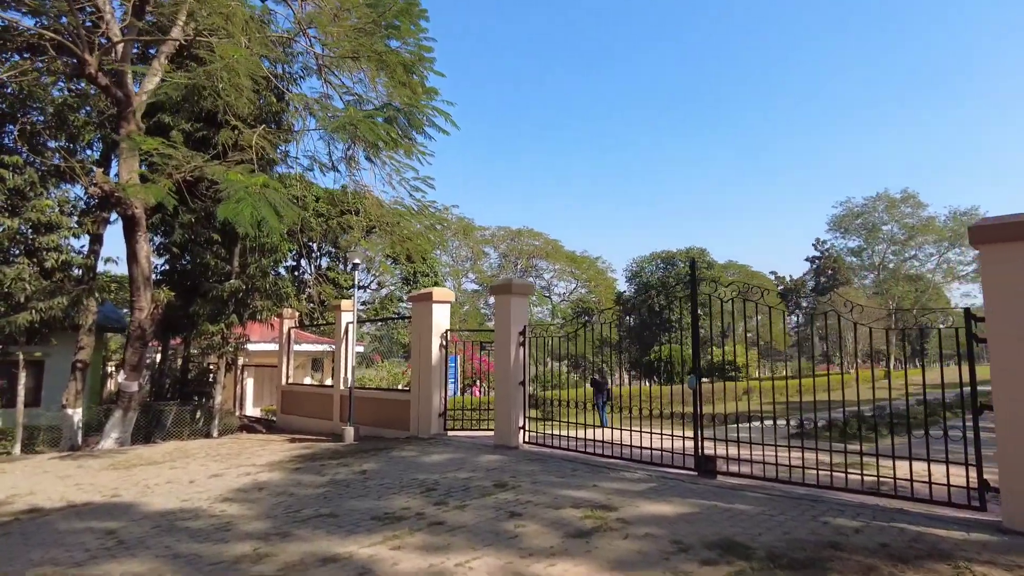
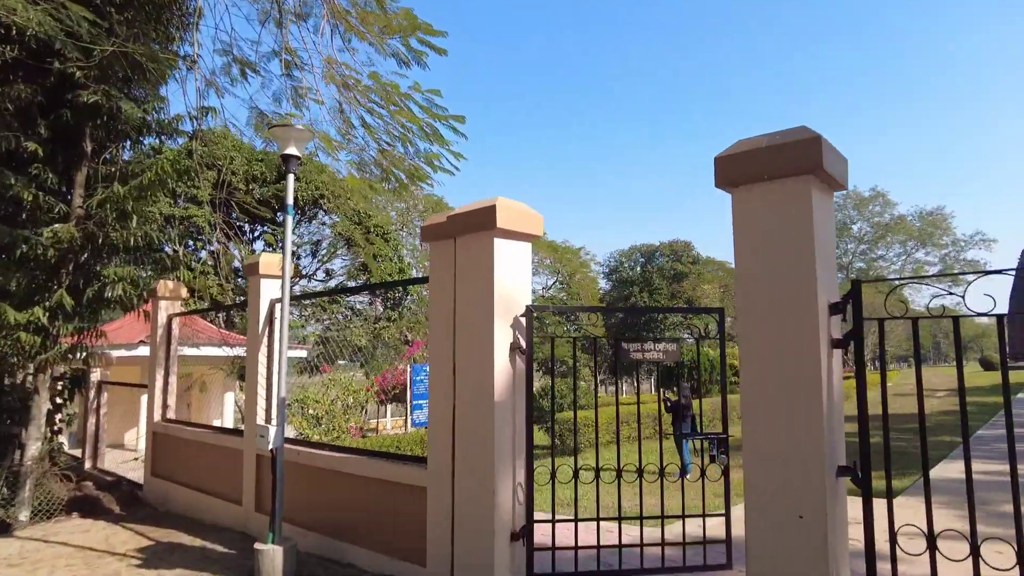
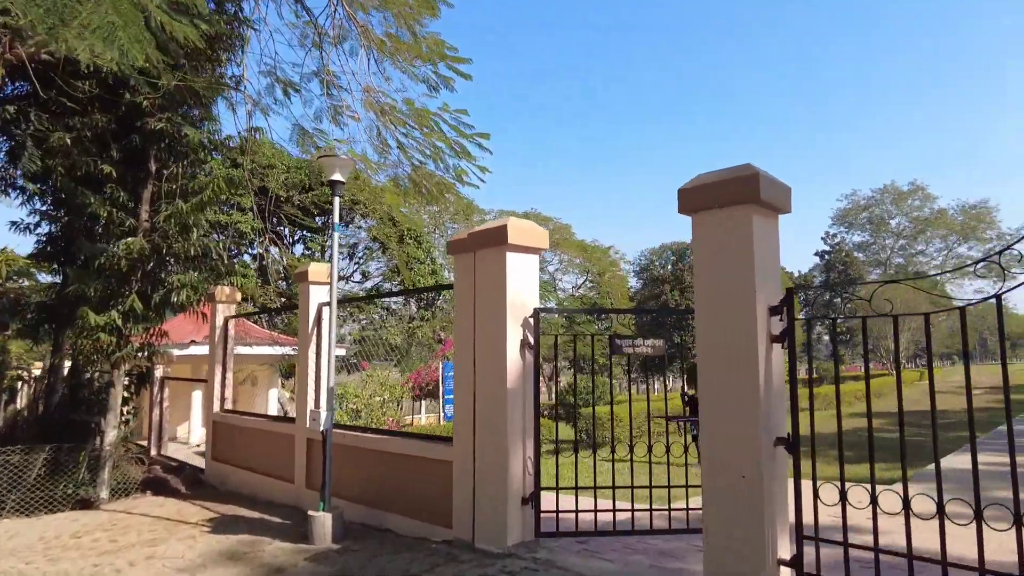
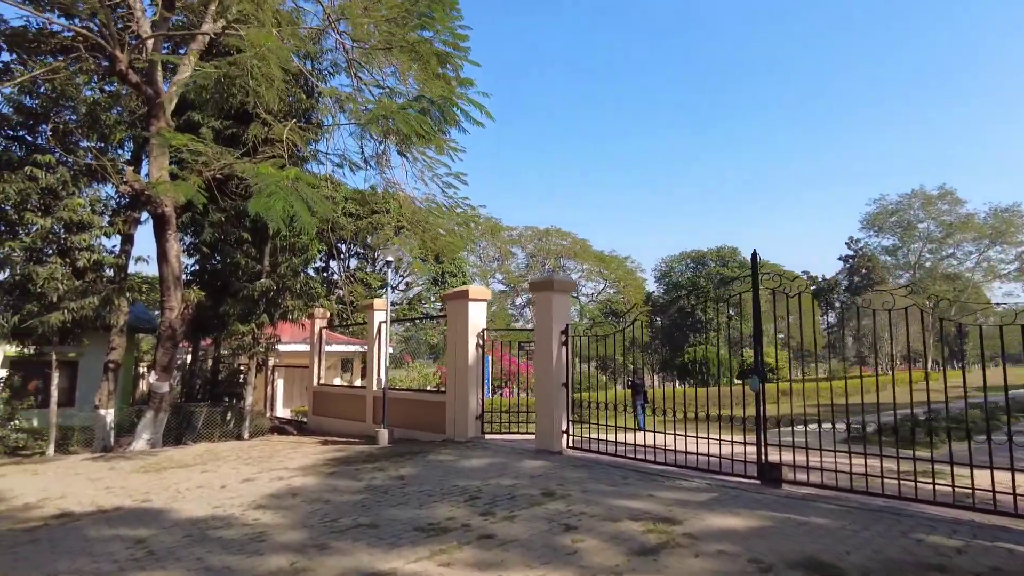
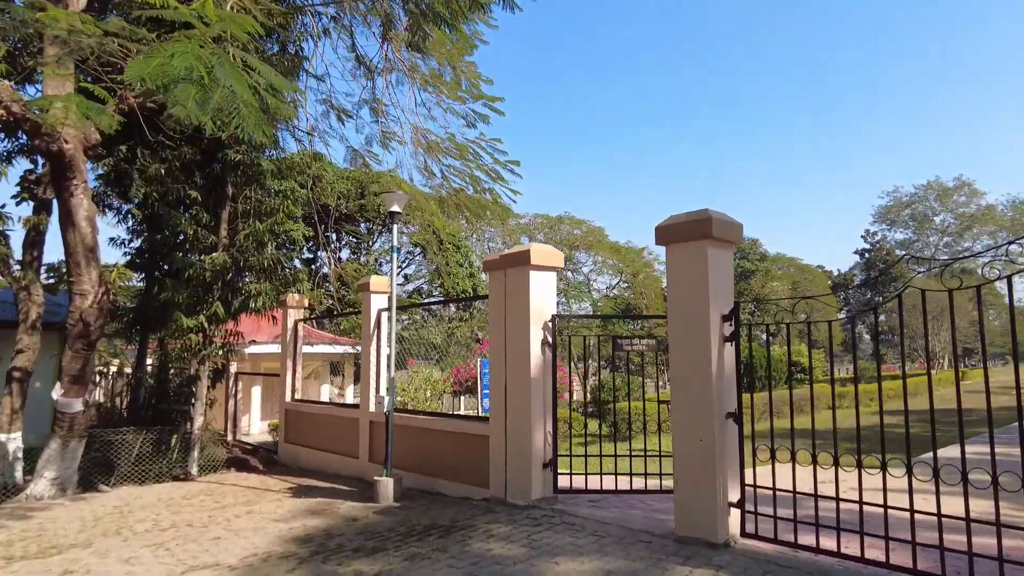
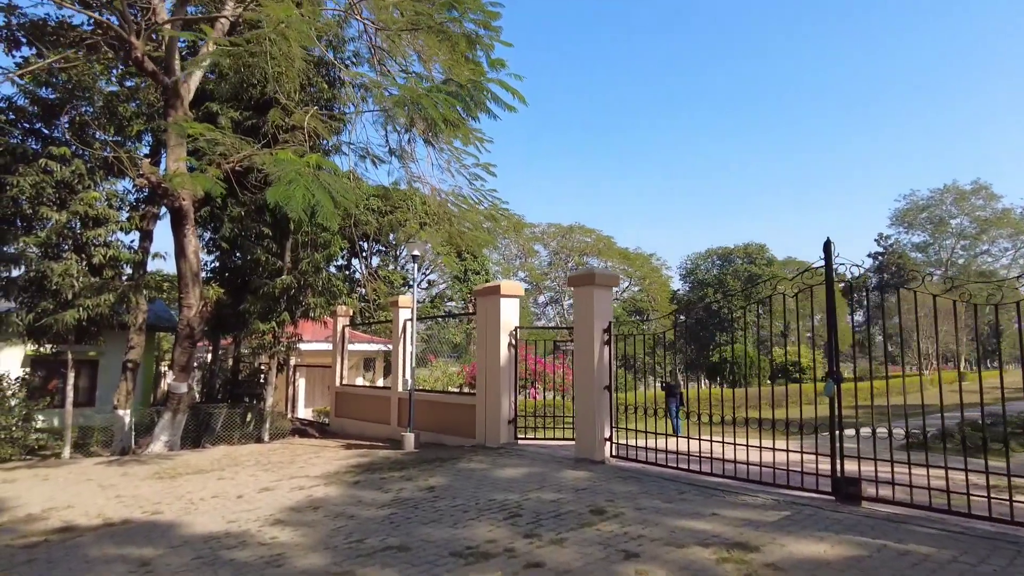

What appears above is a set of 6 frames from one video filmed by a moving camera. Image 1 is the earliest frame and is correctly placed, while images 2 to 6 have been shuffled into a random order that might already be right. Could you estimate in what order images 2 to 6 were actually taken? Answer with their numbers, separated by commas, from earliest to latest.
4, 6, 5, 3, 2
